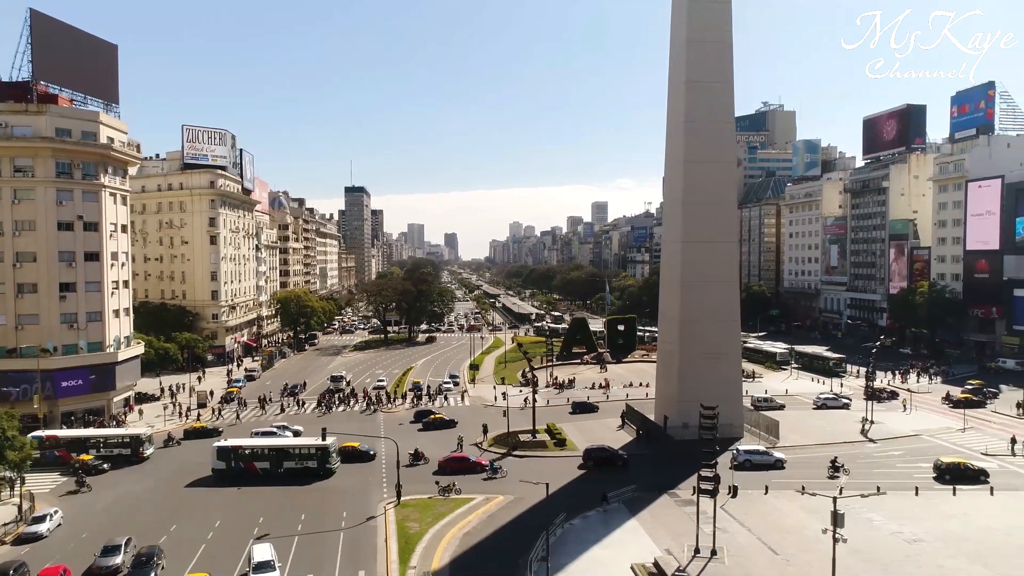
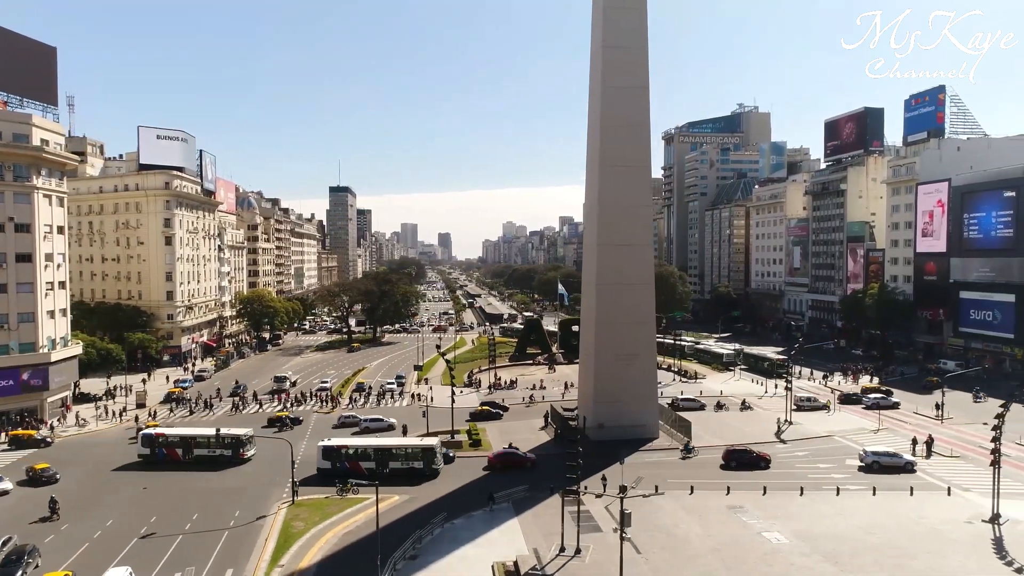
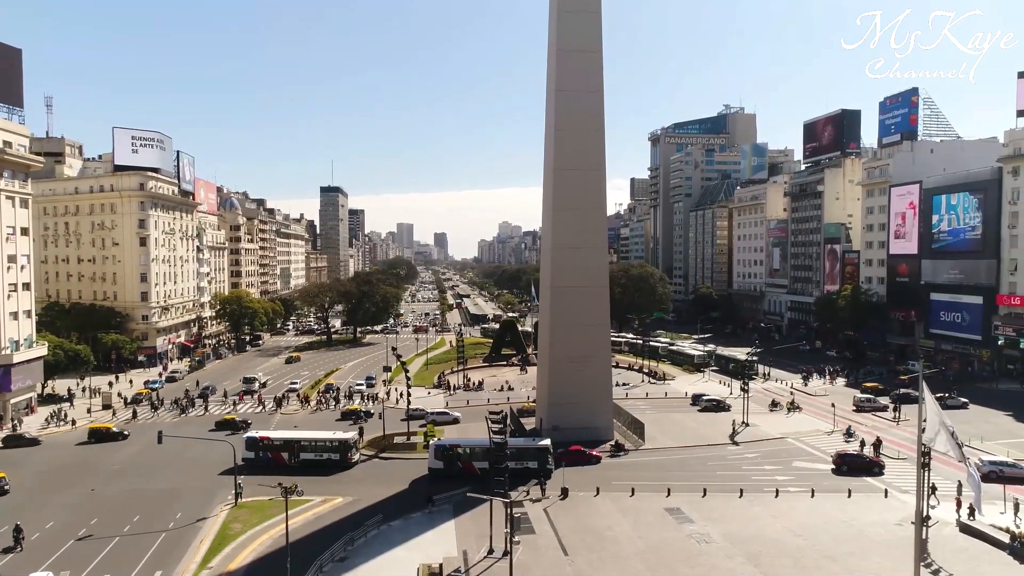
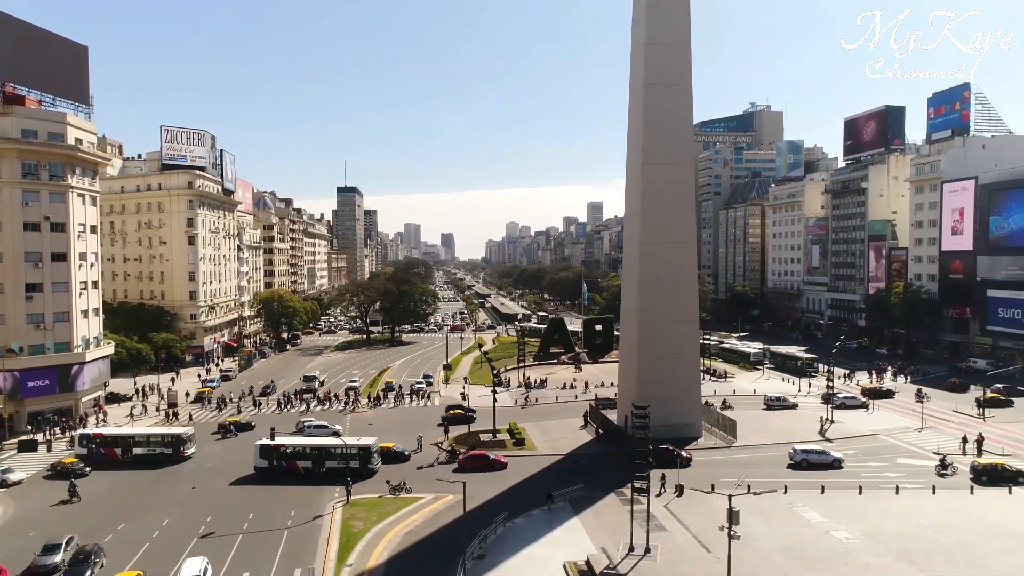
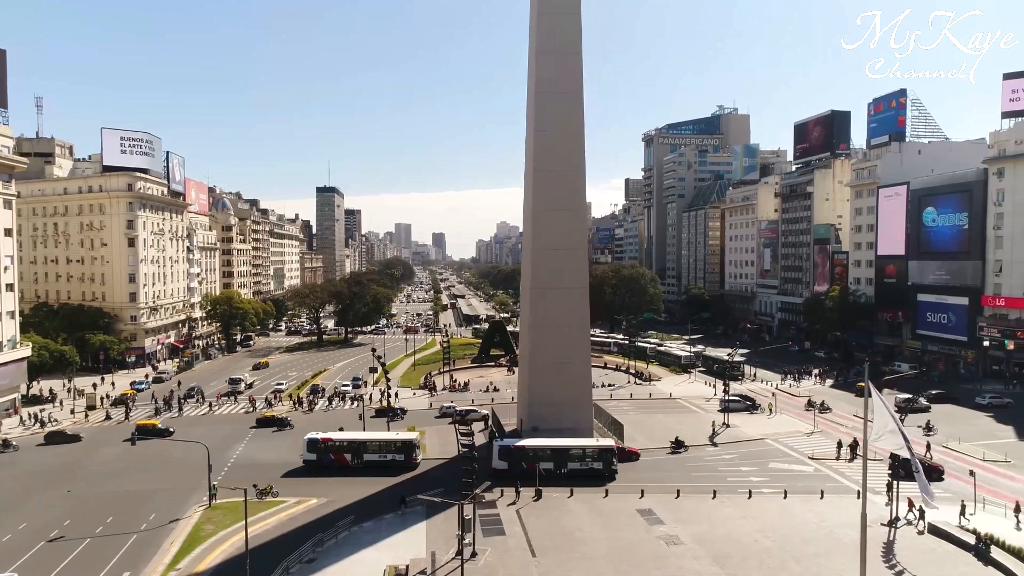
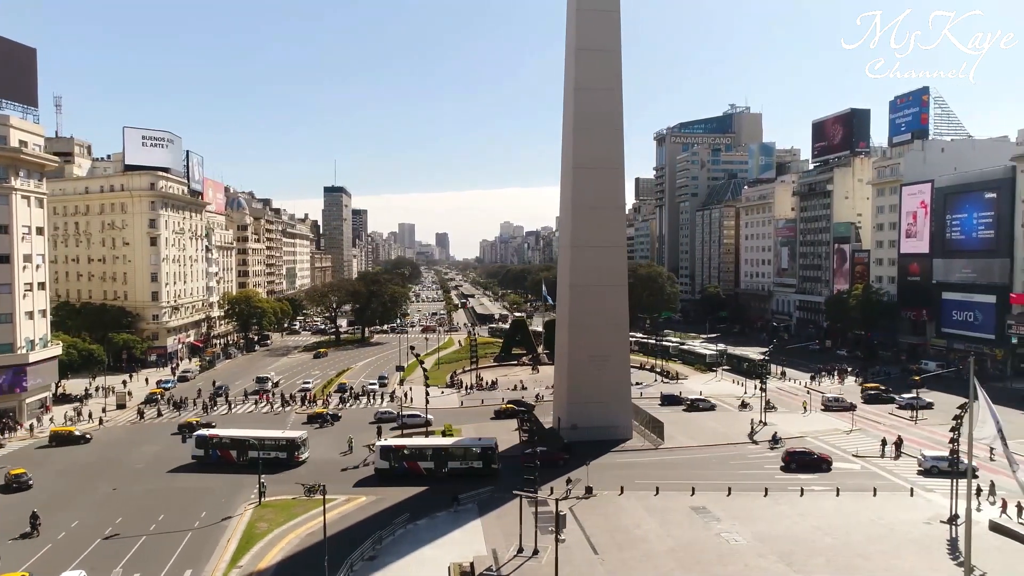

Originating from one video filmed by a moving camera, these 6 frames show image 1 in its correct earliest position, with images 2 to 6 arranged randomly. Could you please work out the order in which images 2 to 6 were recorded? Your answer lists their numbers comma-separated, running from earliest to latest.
4, 2, 6, 3, 5
